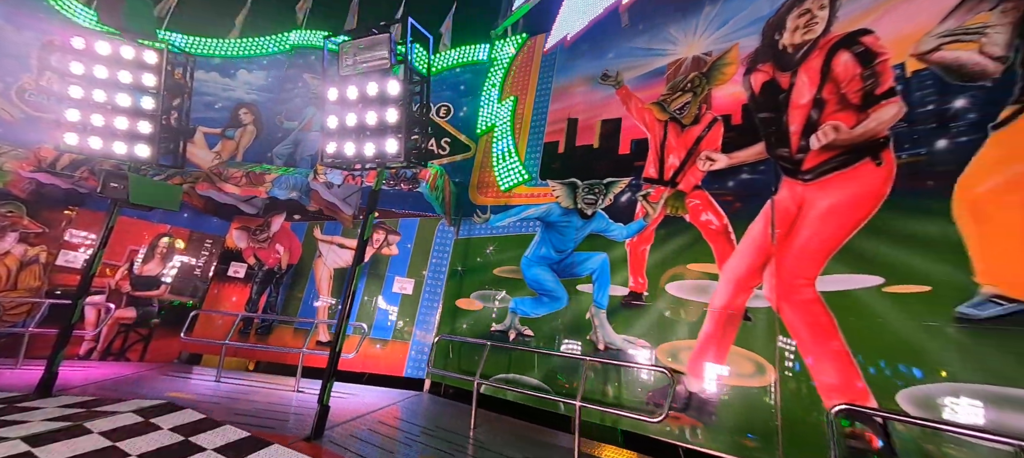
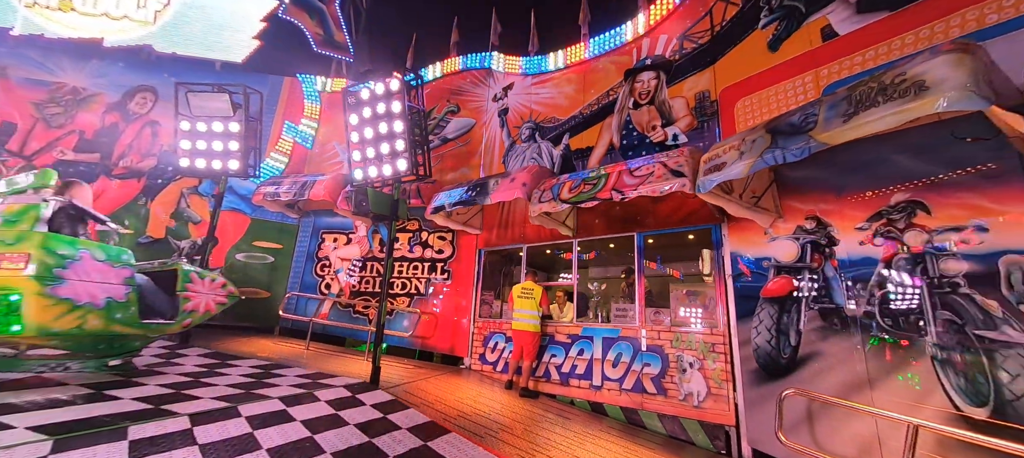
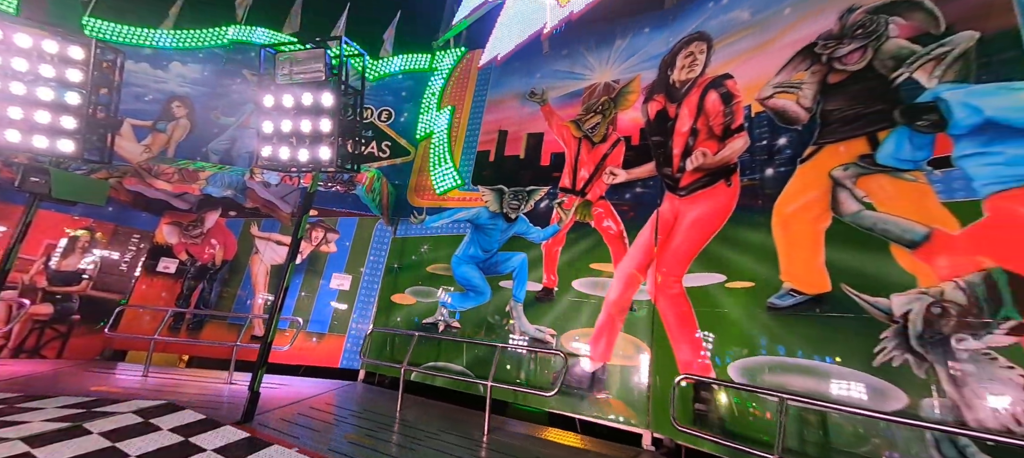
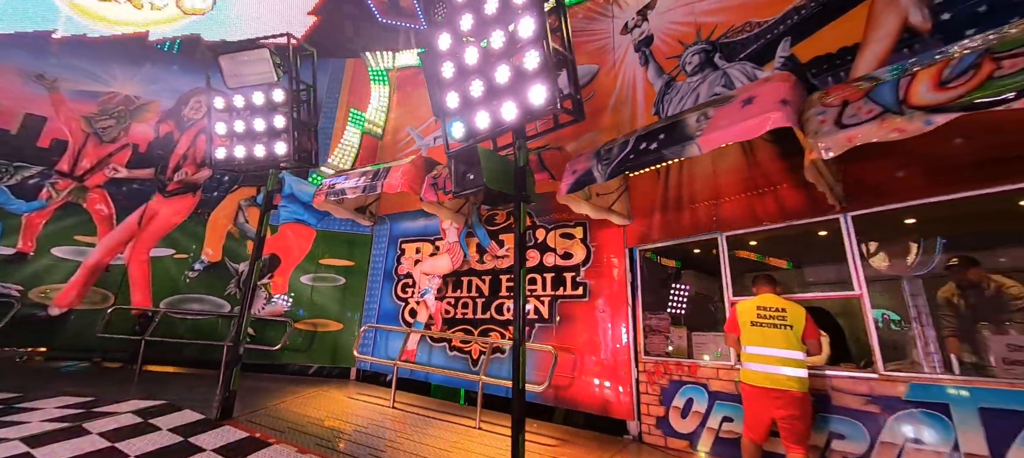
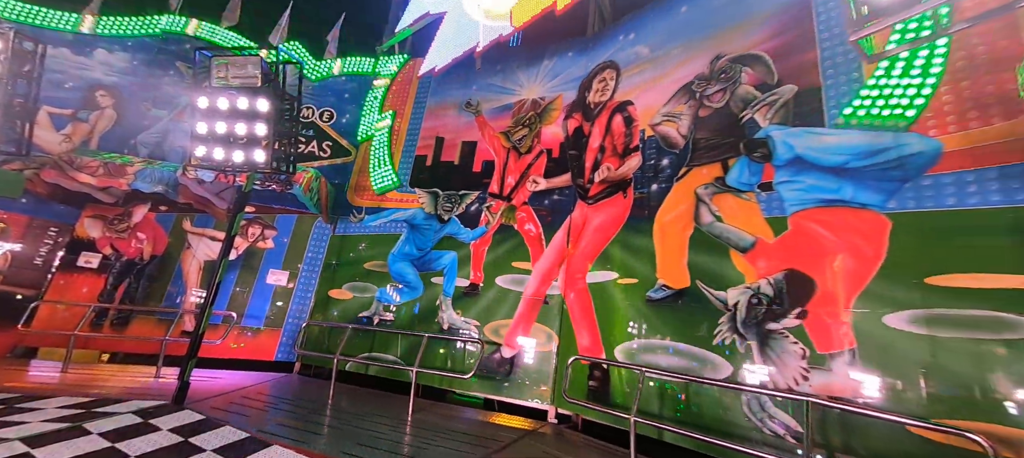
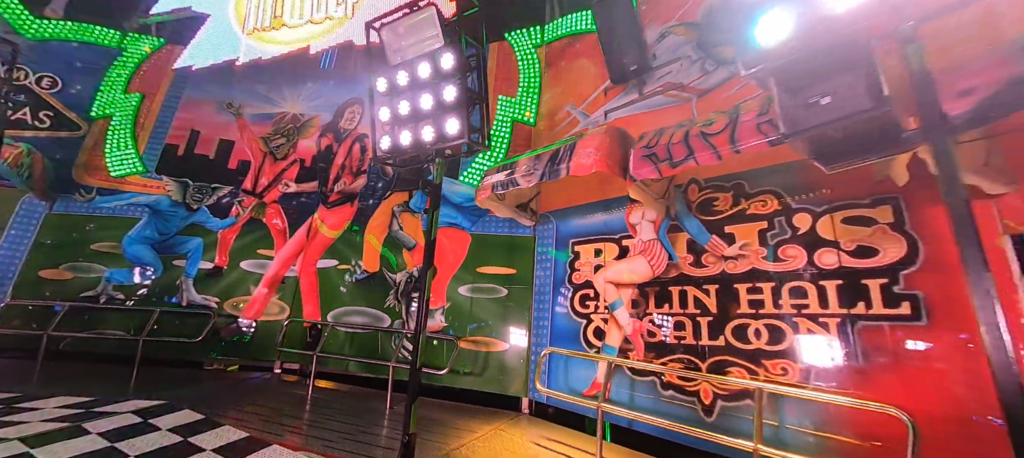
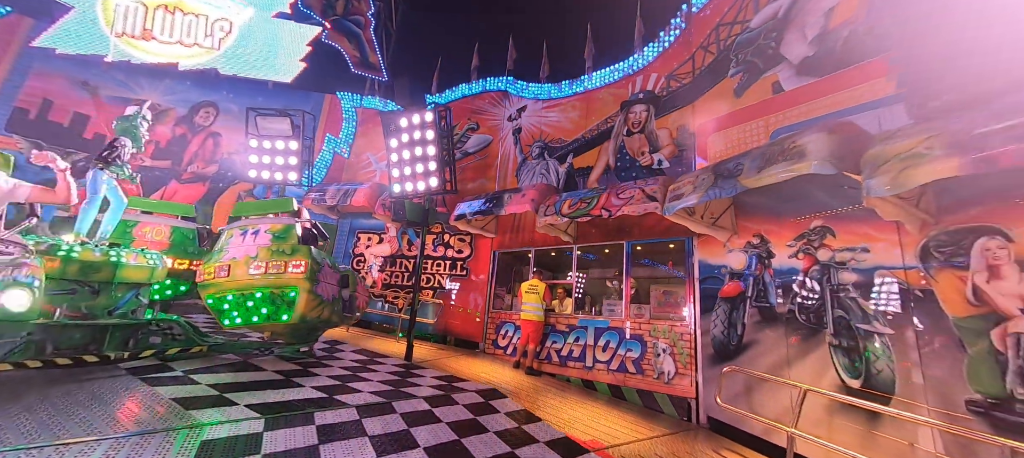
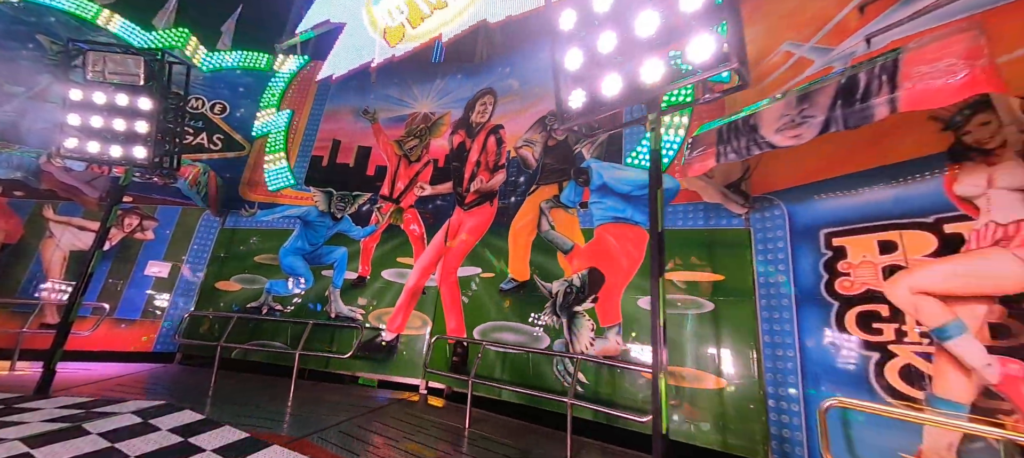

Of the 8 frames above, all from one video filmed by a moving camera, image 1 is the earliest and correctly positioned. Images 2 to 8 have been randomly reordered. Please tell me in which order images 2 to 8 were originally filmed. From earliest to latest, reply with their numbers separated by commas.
3, 5, 8, 6, 4, 2, 7
